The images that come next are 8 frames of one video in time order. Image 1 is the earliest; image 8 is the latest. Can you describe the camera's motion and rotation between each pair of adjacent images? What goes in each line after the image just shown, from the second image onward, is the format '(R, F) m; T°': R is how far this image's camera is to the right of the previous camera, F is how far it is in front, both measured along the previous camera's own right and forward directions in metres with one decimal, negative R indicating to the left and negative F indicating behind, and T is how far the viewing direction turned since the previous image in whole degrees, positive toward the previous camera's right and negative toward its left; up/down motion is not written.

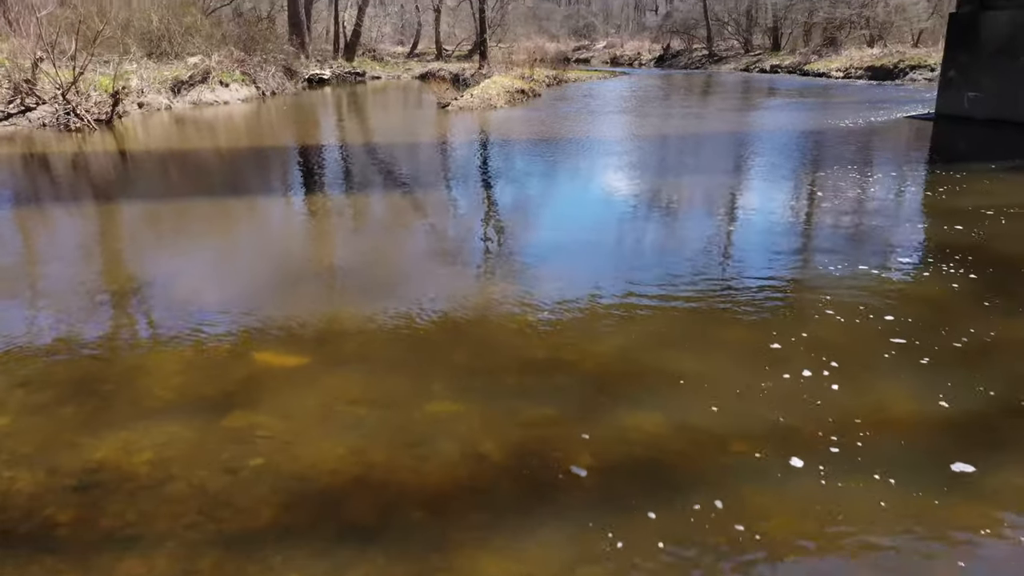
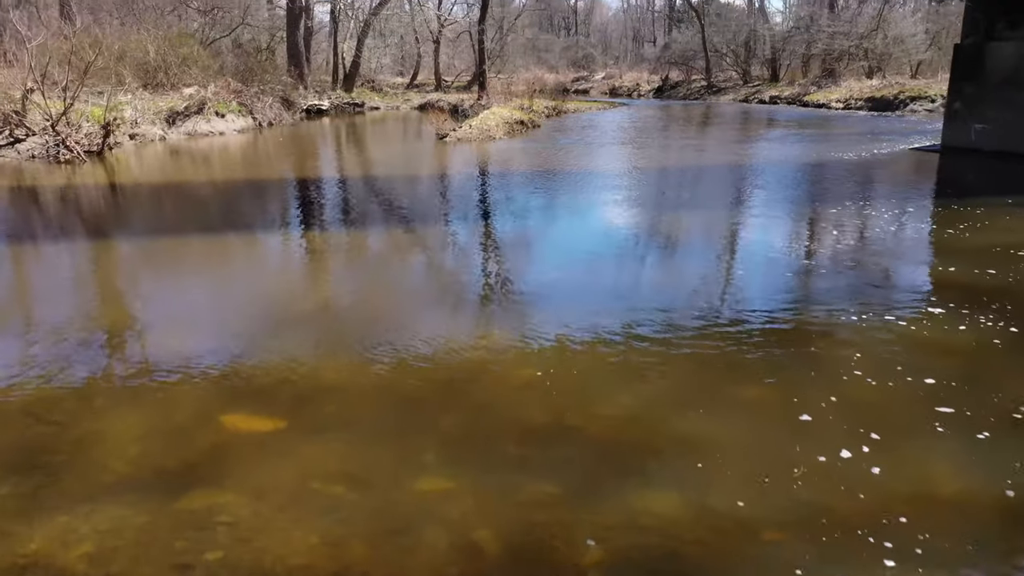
(0.0, +0.3) m; 0°
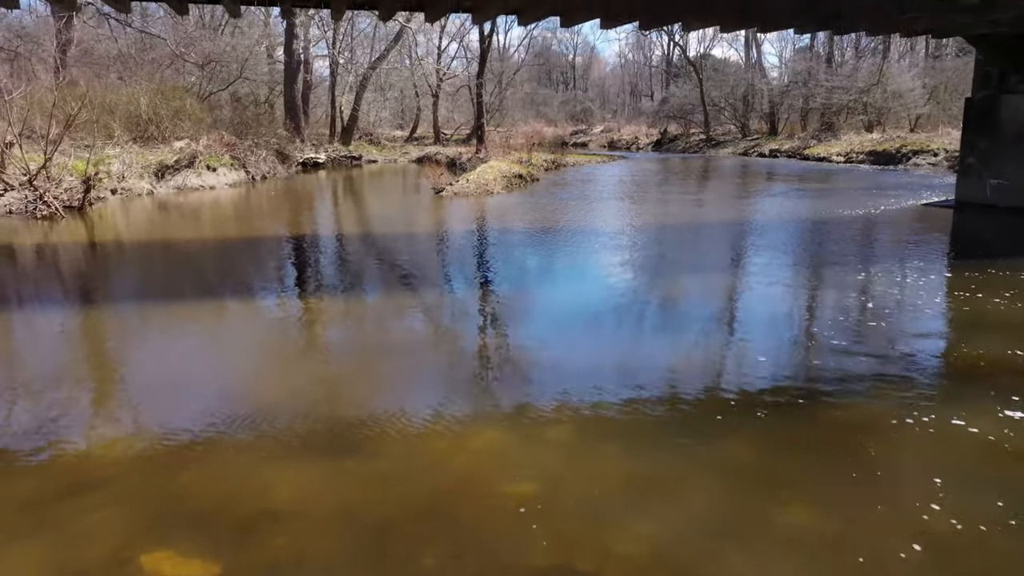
(0.0, +0.6) m; 0°
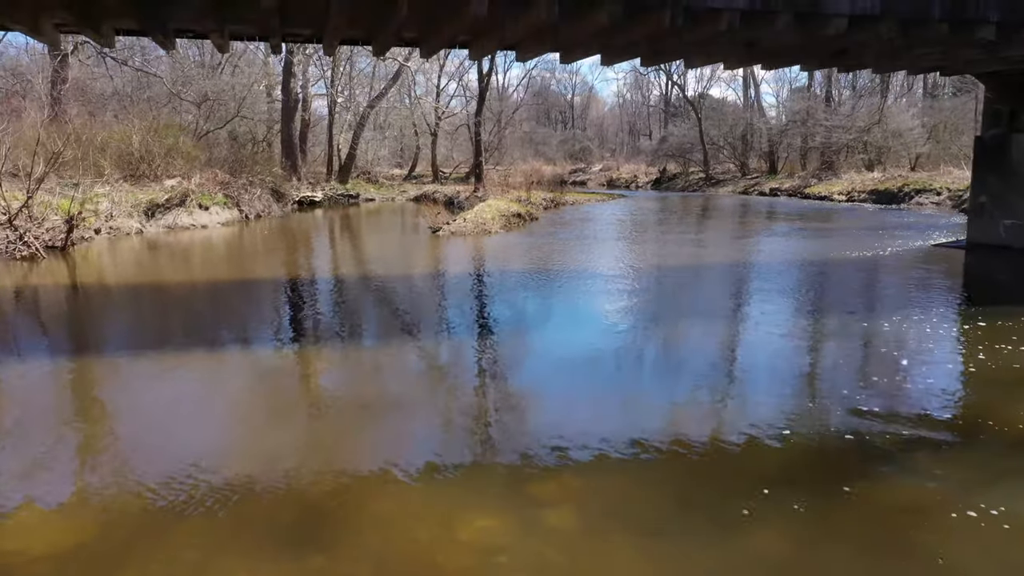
(0.0, +0.4) m; 0°
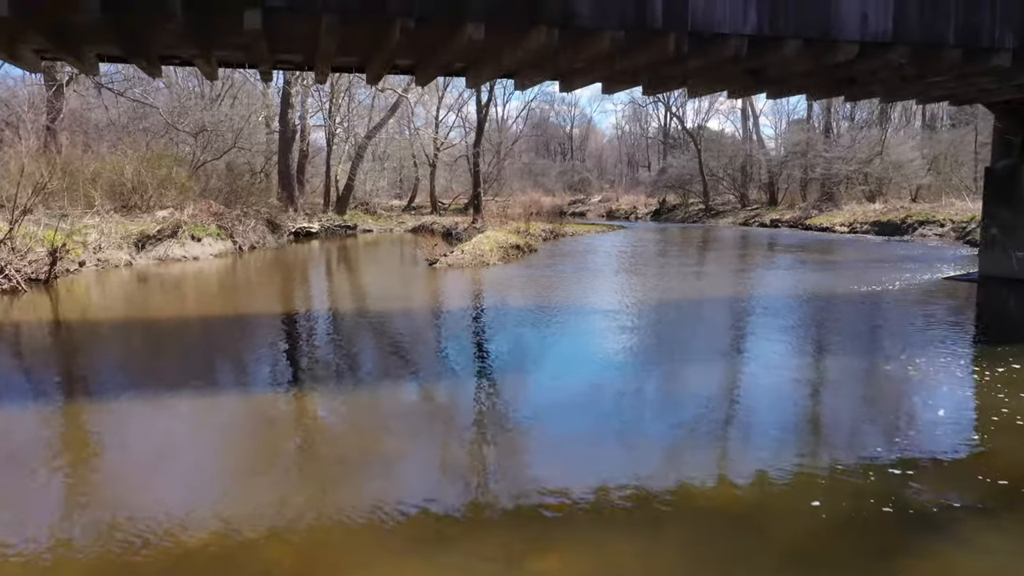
(0.0, +0.4) m; 0°
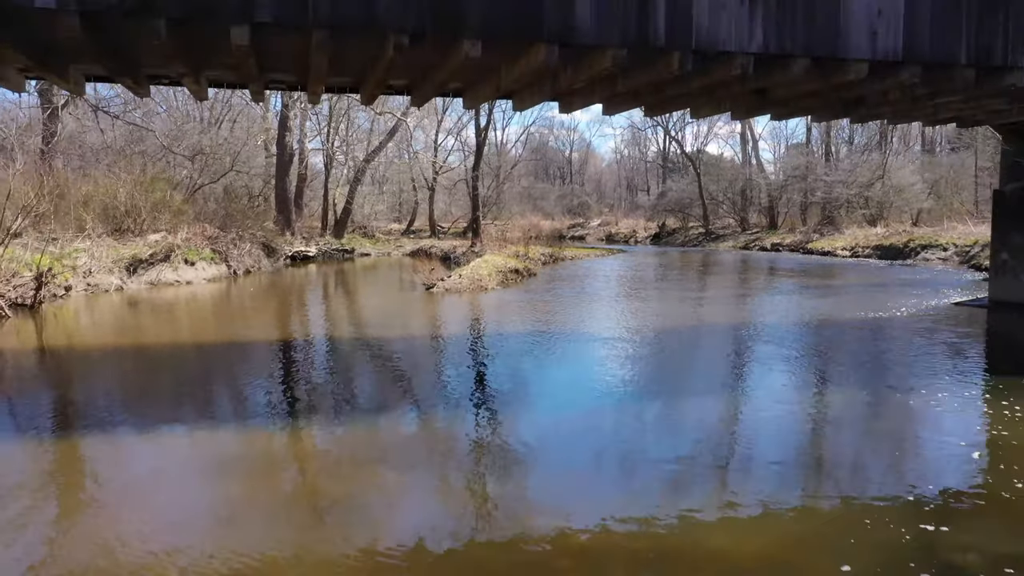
(0.0, +0.3) m; 0°
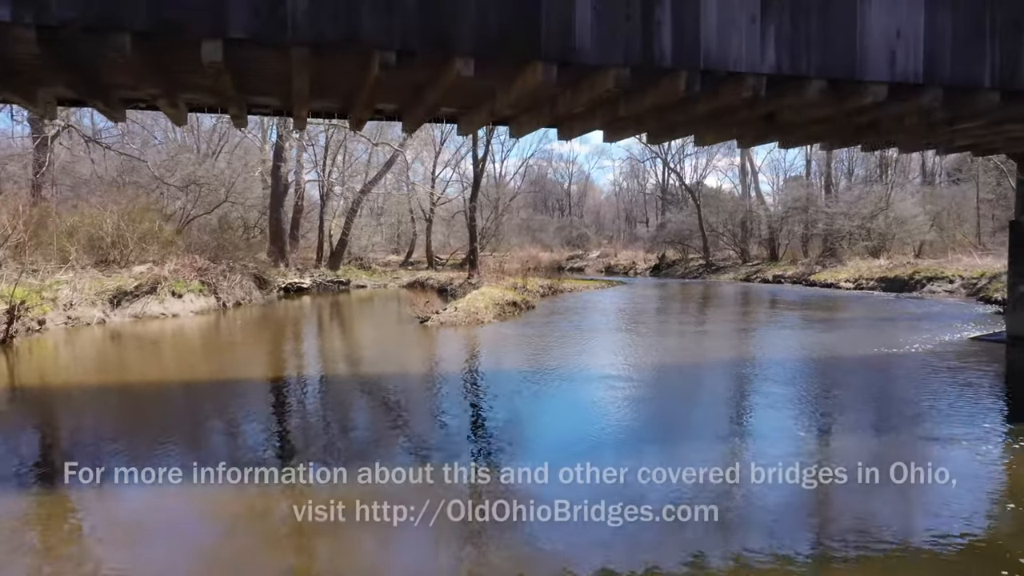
(0.0, +0.5) m; 0°
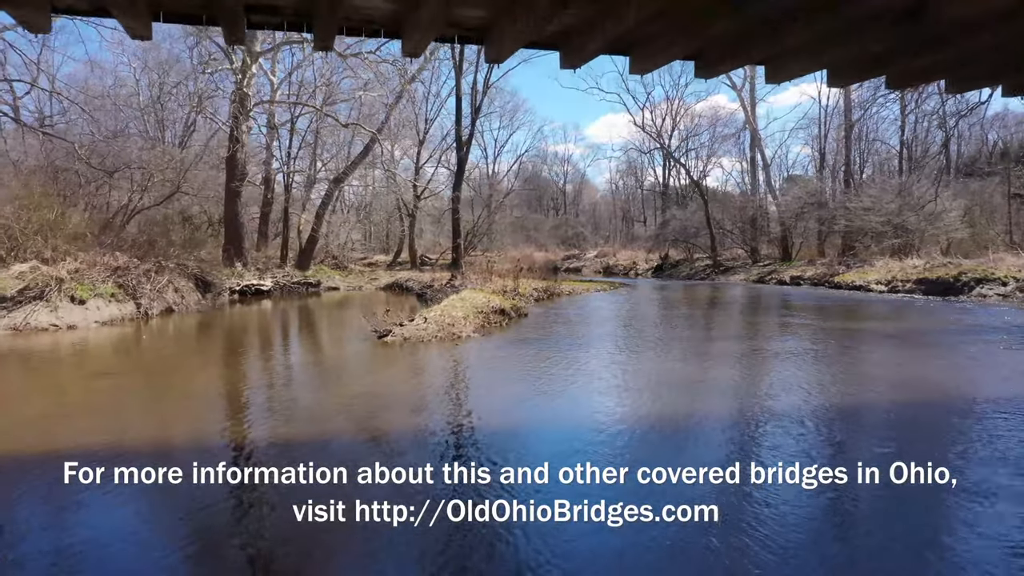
(+0.1, +2.7) m; 0°
